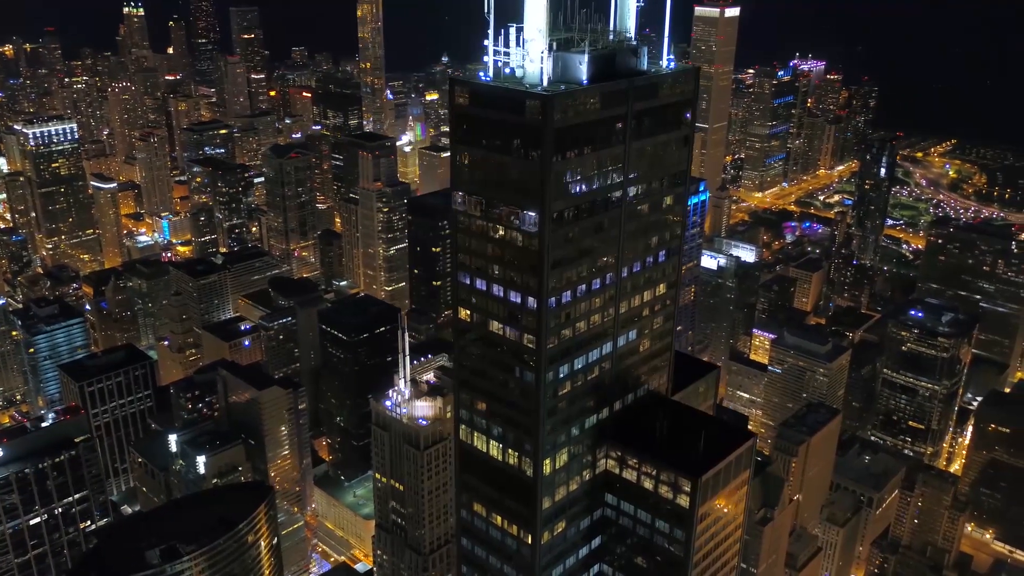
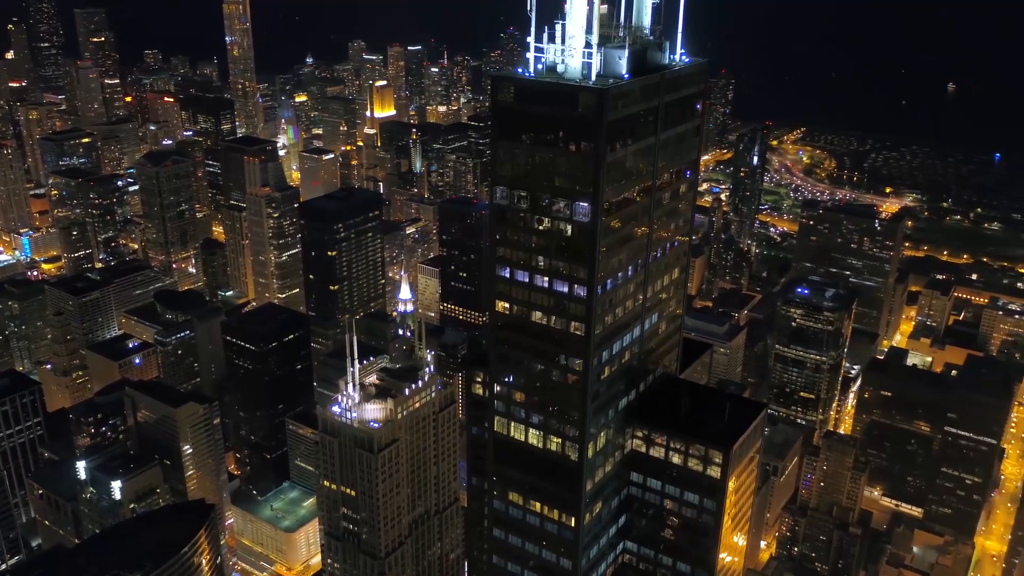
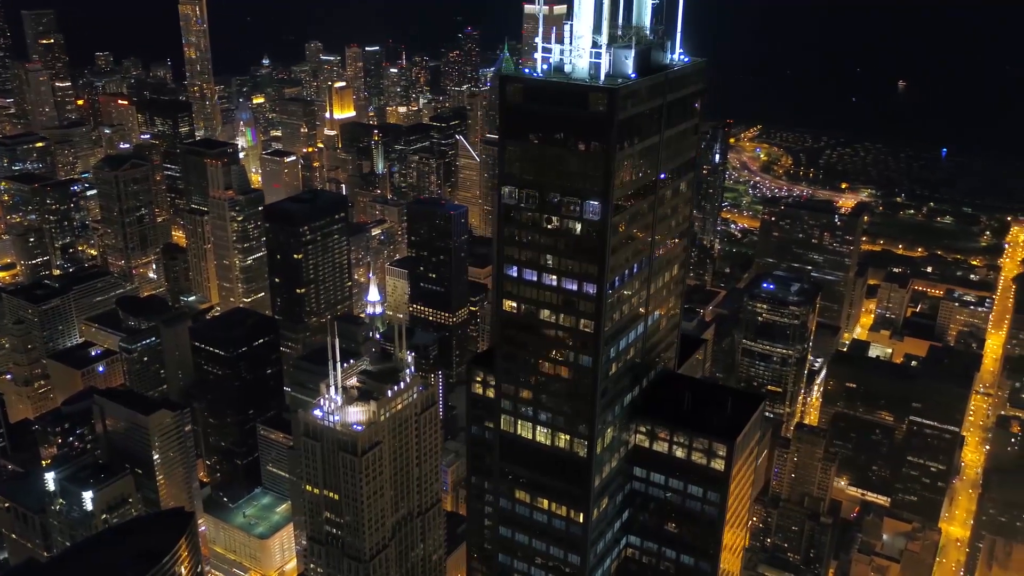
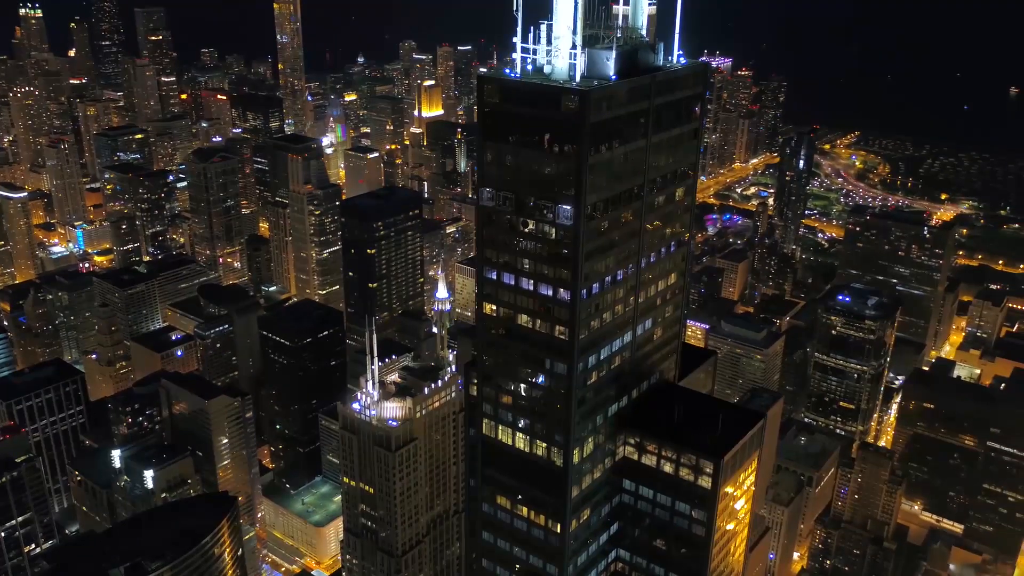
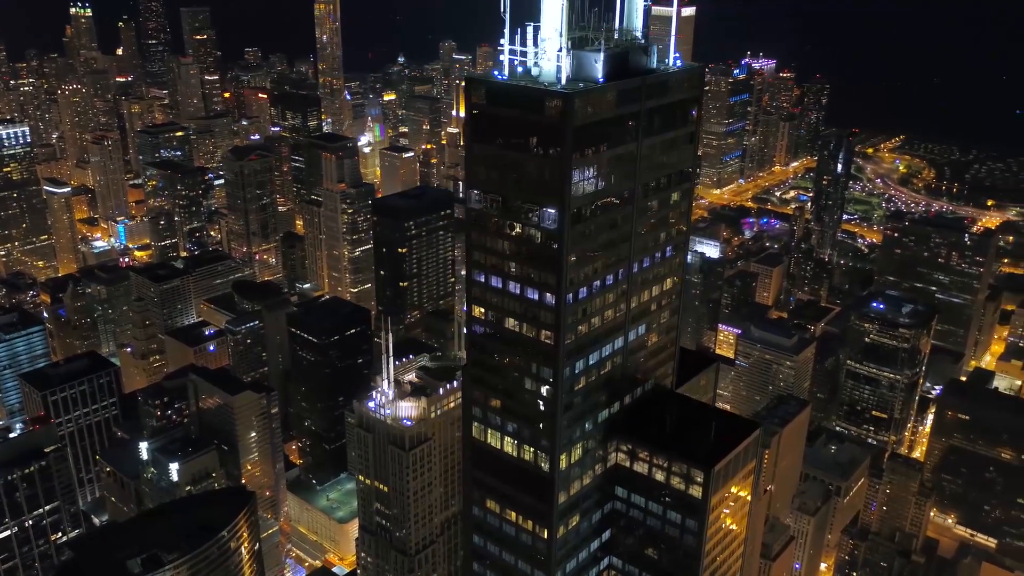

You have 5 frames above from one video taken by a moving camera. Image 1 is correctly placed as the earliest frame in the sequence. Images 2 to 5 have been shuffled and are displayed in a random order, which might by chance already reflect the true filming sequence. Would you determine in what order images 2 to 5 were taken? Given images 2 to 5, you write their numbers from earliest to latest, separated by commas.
5, 4, 2, 3
